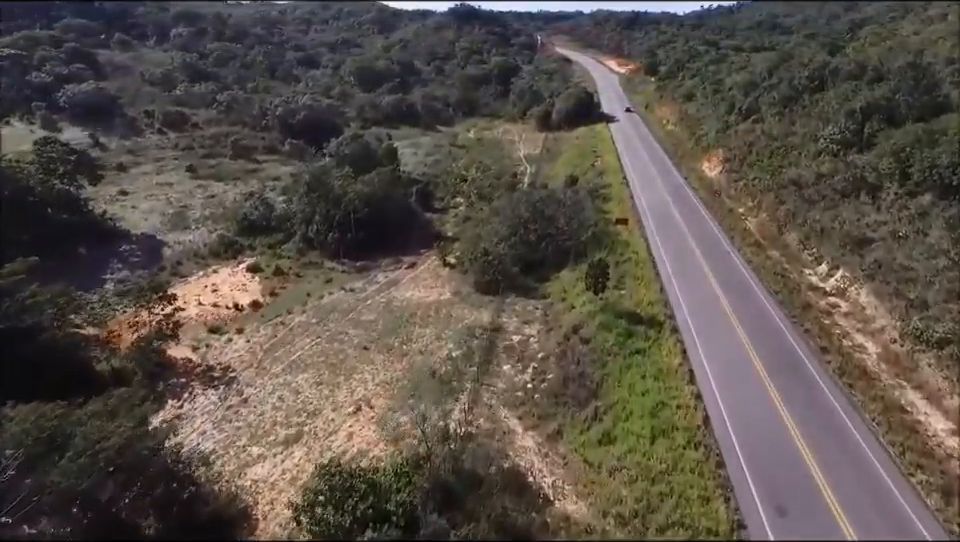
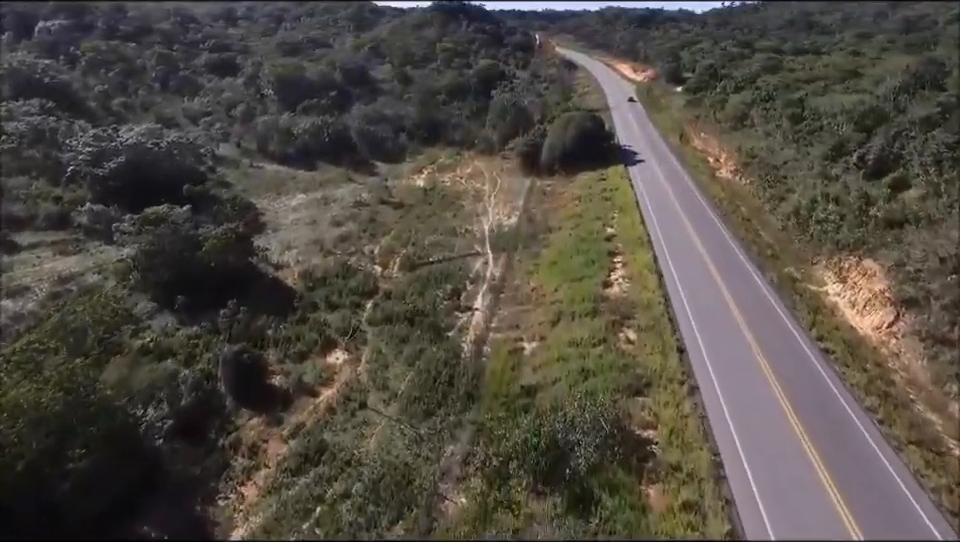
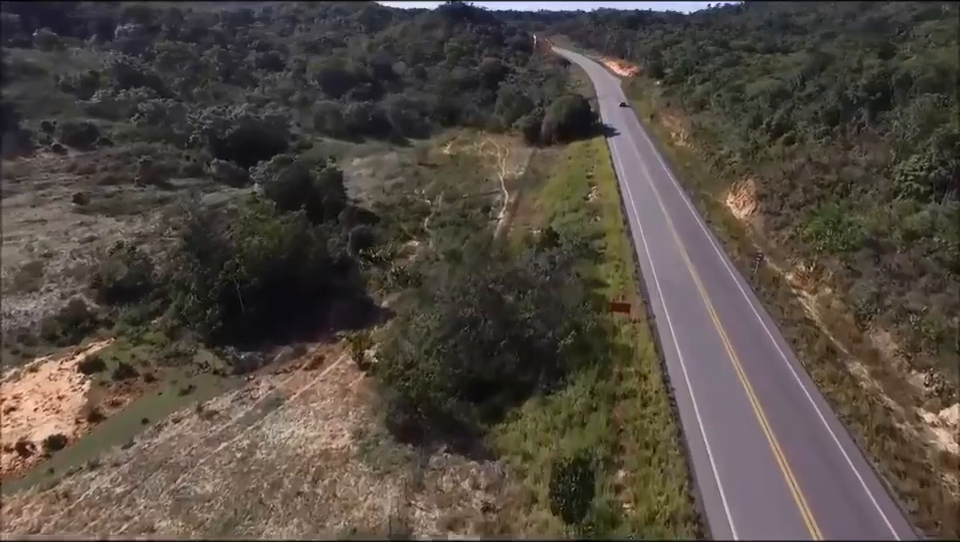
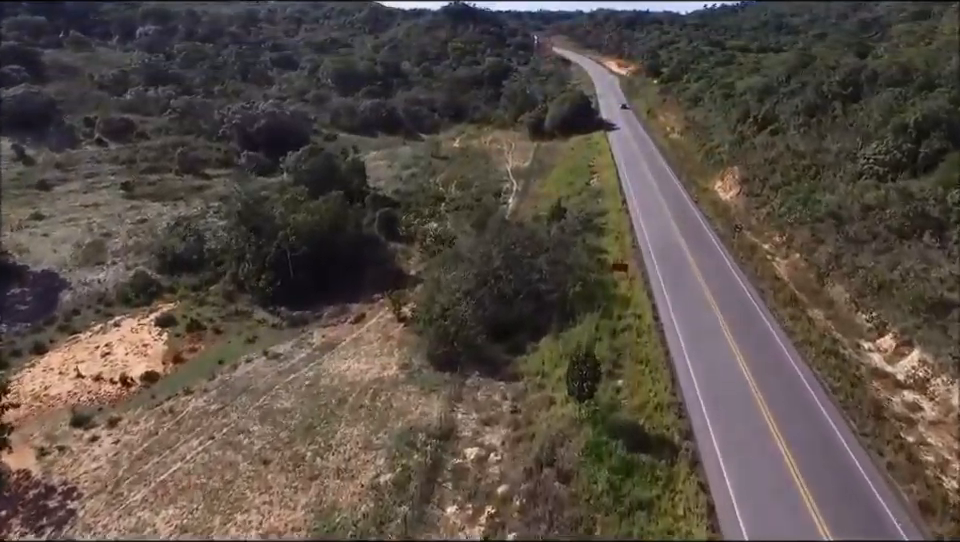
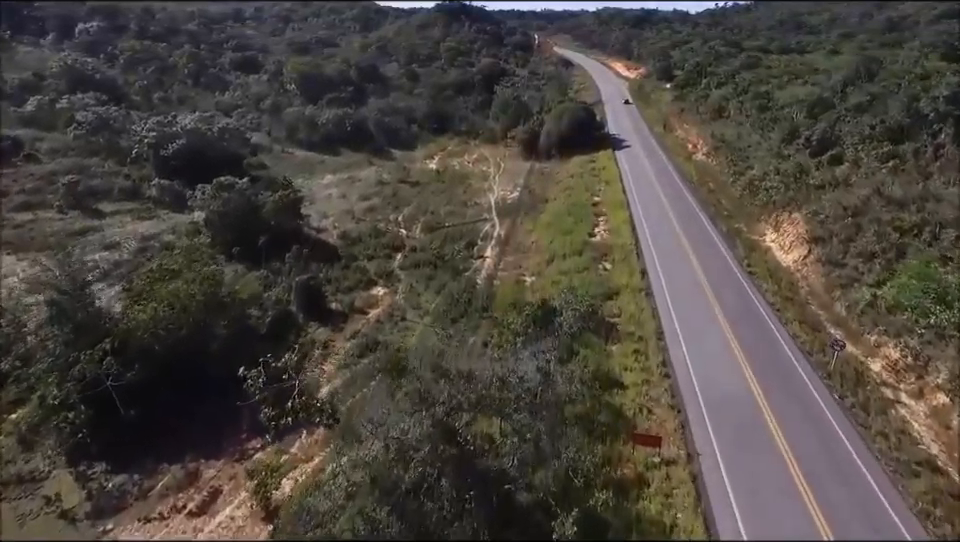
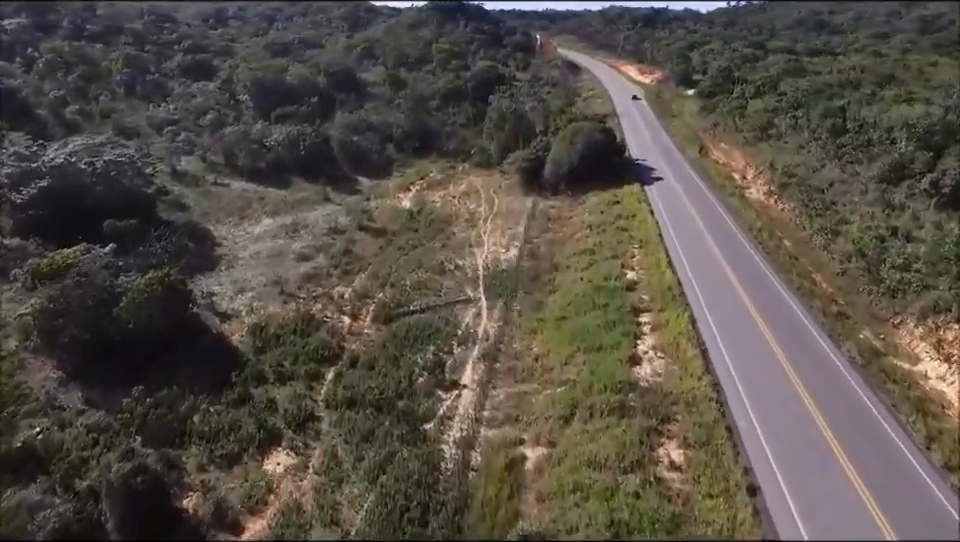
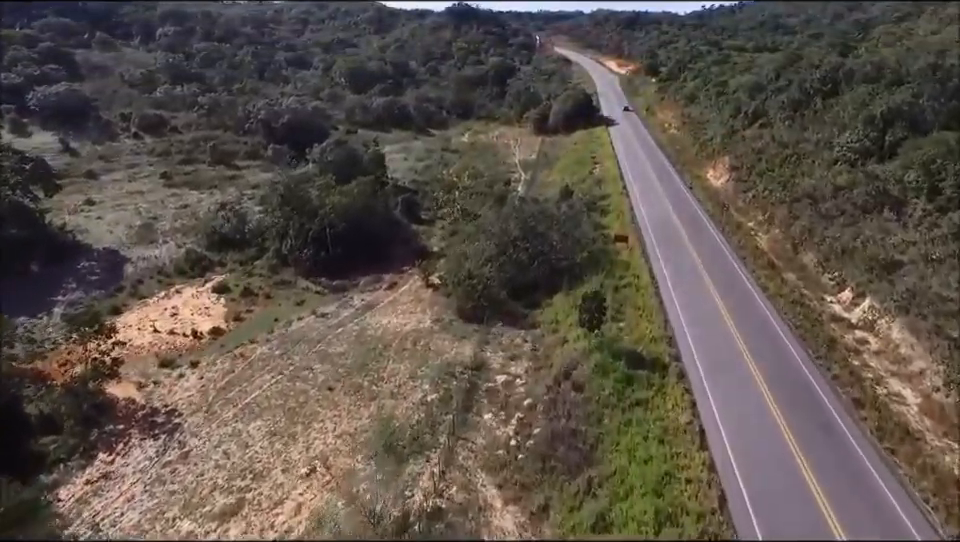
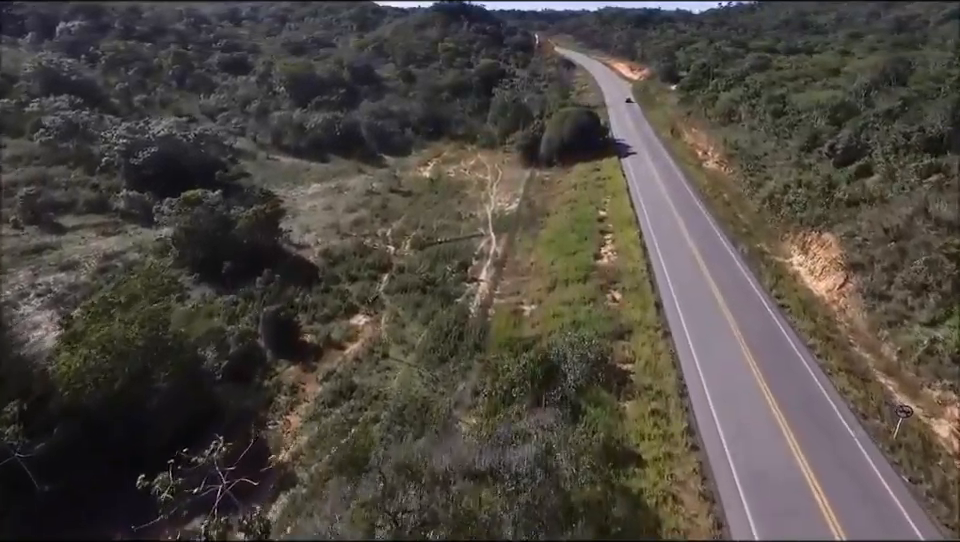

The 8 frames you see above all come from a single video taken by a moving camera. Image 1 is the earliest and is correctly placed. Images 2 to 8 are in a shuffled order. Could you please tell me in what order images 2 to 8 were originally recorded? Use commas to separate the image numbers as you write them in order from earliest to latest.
7, 4, 3, 5, 8, 2, 6
